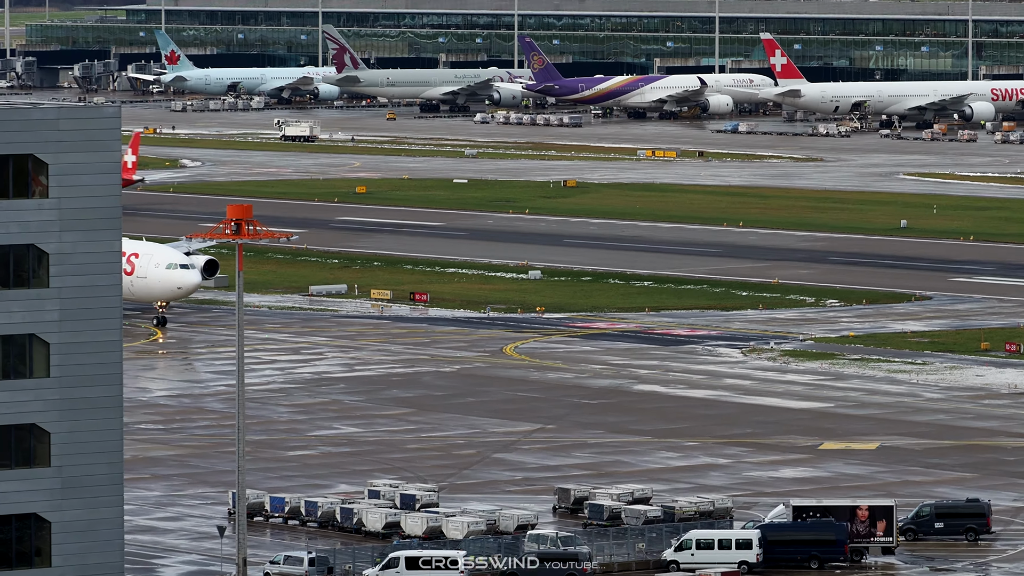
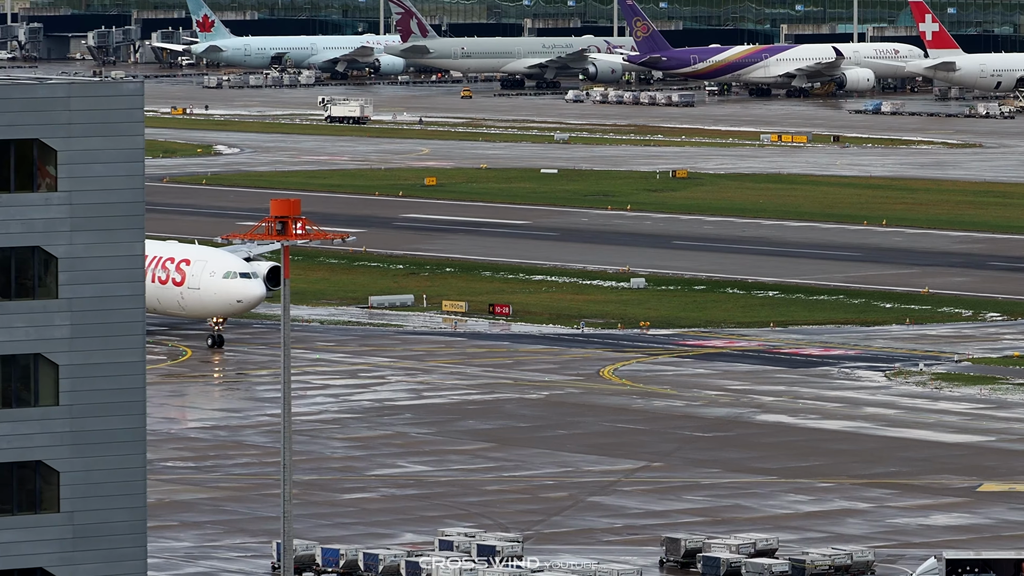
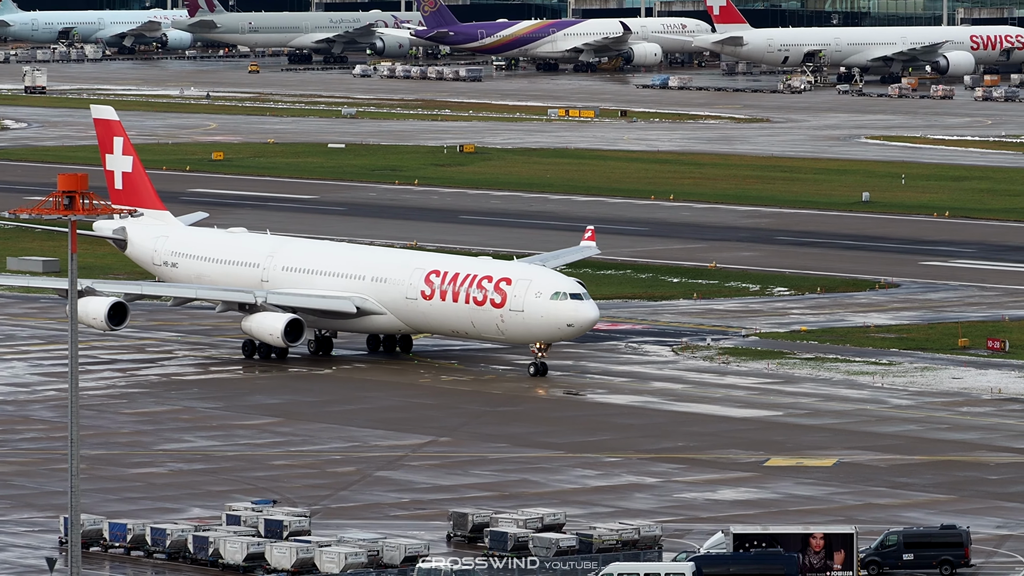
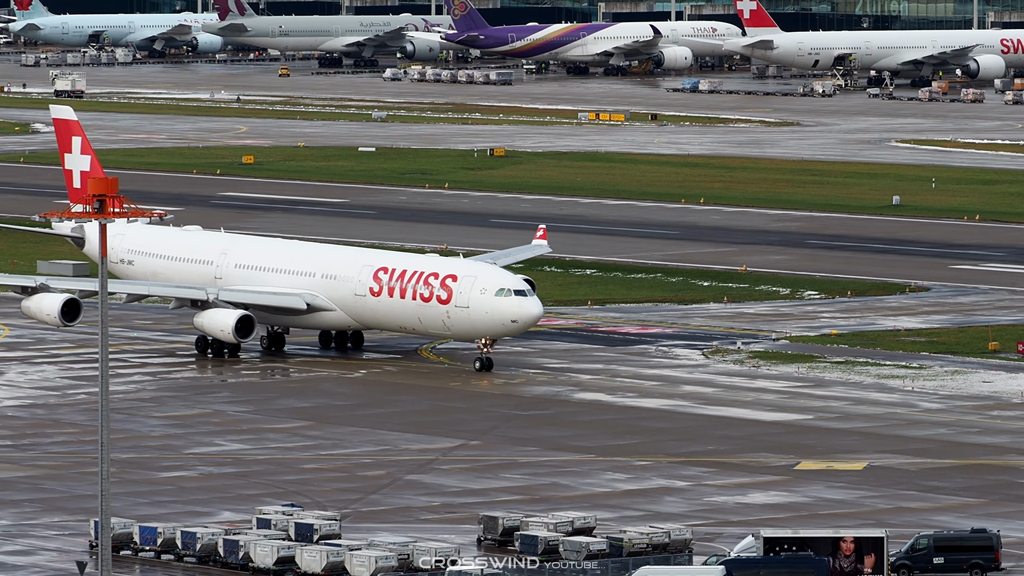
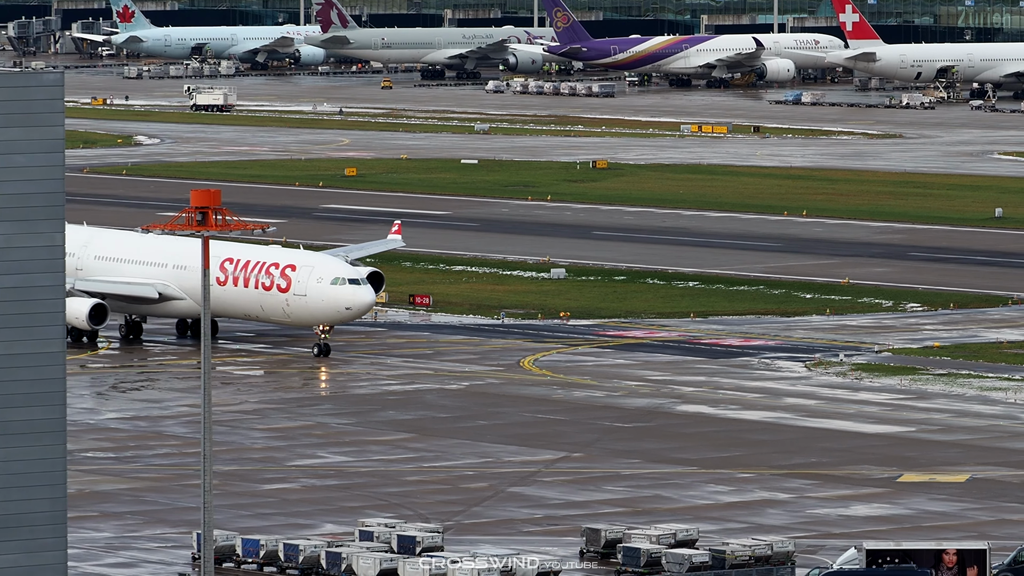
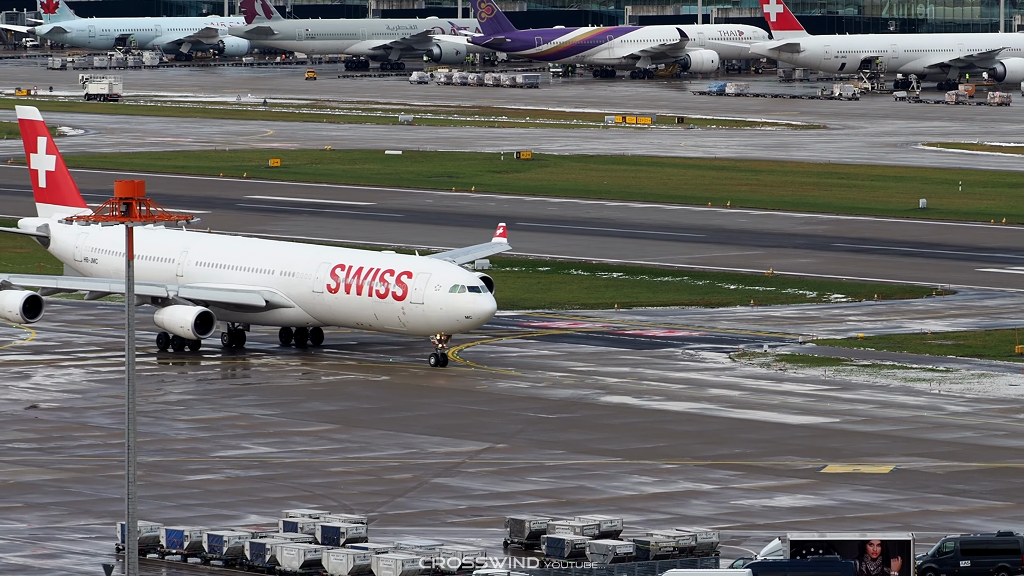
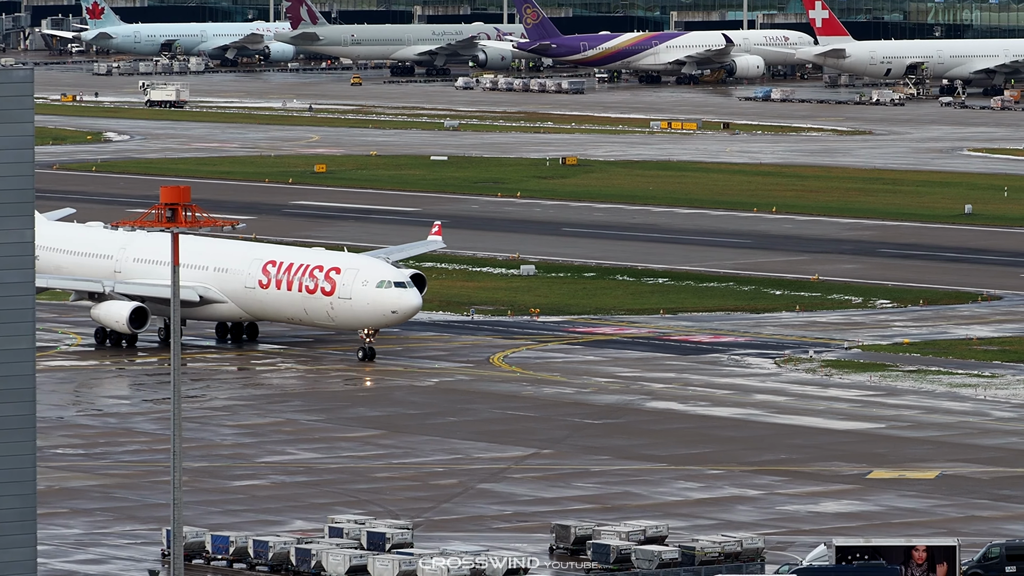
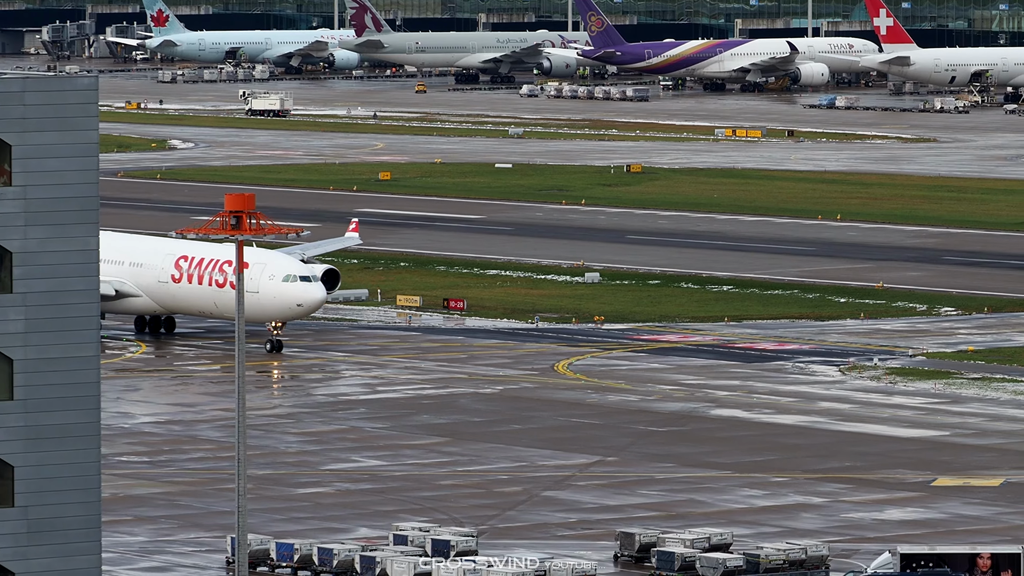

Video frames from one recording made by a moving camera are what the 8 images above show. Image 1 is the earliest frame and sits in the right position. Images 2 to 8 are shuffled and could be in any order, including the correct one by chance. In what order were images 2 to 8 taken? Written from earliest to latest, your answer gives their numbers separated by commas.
2, 8, 5, 7, 6, 4, 3
